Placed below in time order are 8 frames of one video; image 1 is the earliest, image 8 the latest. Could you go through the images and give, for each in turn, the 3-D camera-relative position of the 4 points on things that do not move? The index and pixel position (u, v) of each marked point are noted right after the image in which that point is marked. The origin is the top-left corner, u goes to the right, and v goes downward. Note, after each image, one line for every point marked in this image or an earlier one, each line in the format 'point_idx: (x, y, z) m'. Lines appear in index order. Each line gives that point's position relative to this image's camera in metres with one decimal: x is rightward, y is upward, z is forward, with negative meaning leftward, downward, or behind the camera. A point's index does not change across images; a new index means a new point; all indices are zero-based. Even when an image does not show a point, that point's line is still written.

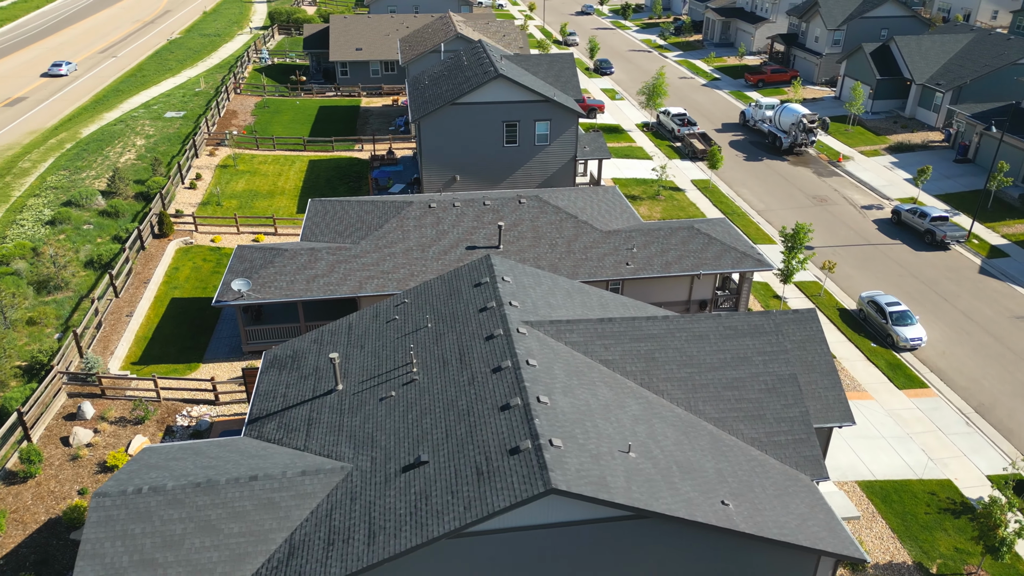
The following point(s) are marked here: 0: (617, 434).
0: (+2.2, -3.1, +16.0) m
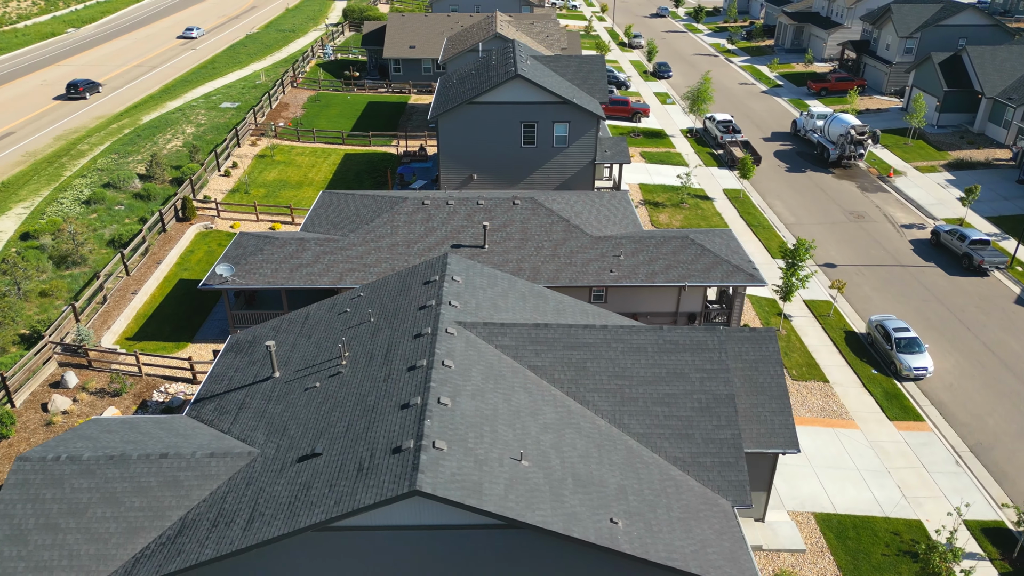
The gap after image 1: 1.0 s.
0: (0.0, -3.2, +15.7) m
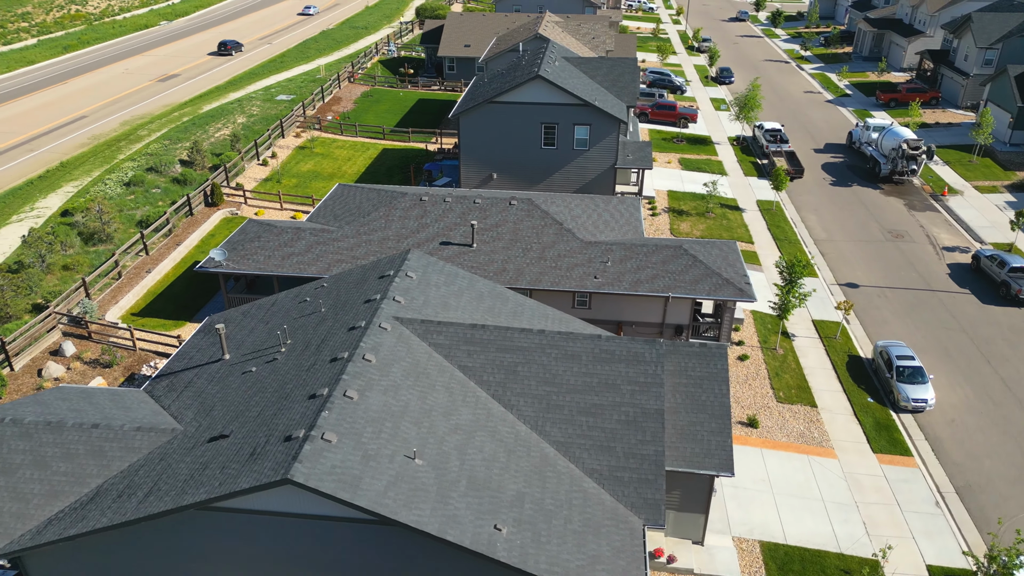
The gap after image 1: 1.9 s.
0: (-2.0, -3.1, +15.7) m
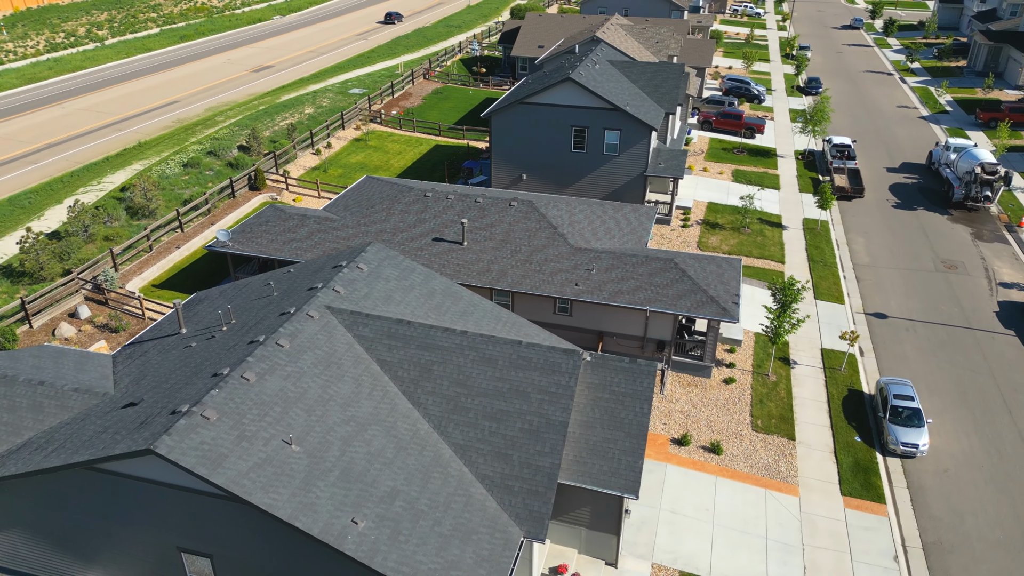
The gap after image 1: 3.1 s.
0: (-4.5, -2.9, +16.0) m
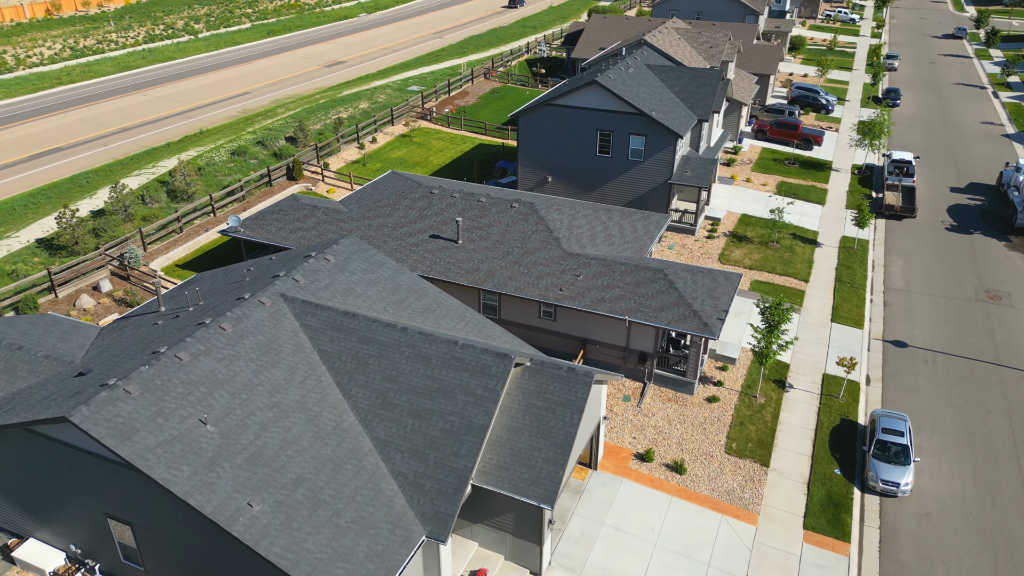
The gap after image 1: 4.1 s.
0: (-6.4, -2.6, +16.6) m
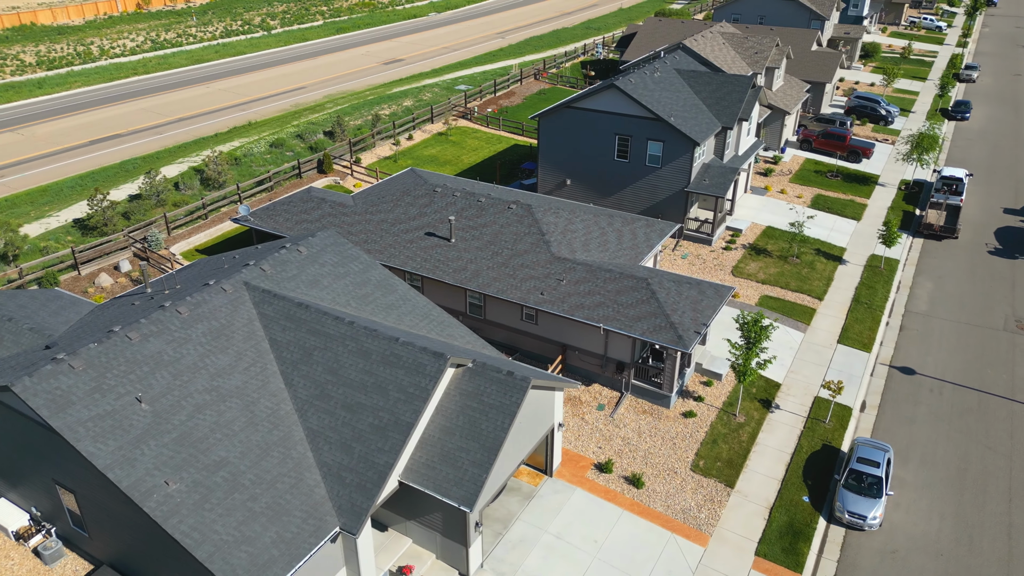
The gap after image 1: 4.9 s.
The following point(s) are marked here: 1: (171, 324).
0: (-8.1, -2.3, +17.3) m
1: (-8.4, -0.9, +18.7) m
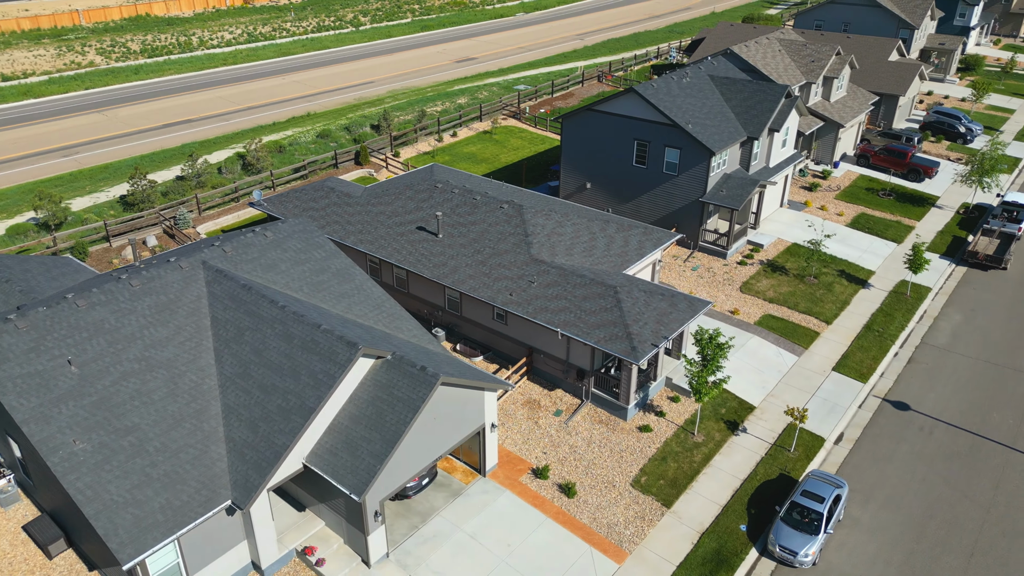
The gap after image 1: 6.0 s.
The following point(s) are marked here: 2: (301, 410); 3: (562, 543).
0: (-10.3, -1.6, +18.5) m
1: (-10.3, -0.2, +19.9) m
2: (-4.9, -2.9, +17.6) m
3: (+1.3, -6.7, +19.8) m
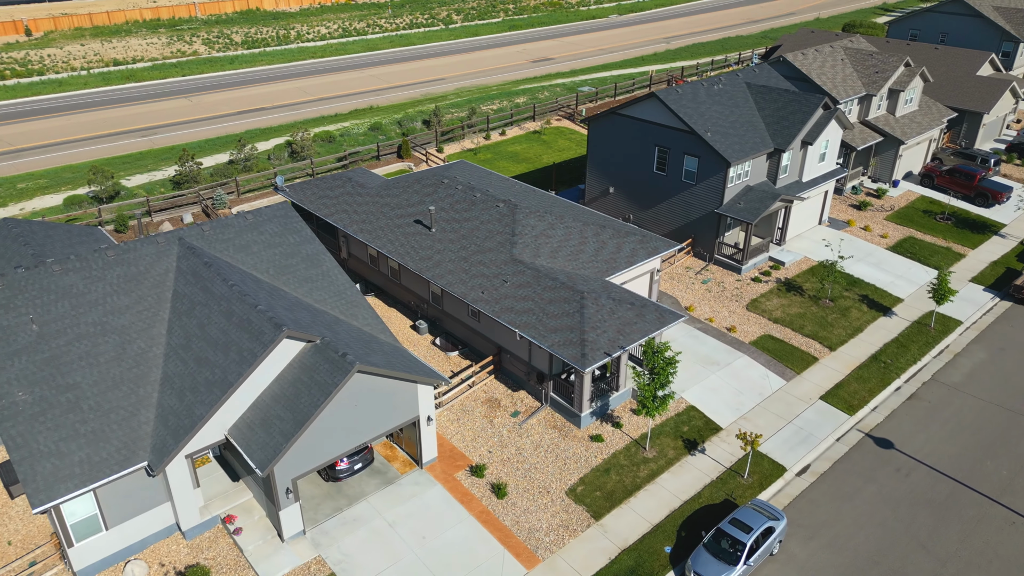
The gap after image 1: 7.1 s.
0: (-12.1, -0.7, +20.1) m
1: (-11.9, +0.7, +21.5) m
2: (-7.1, -2.4, +18.5) m
3: (-0.9, -6.7, +19.7) m
